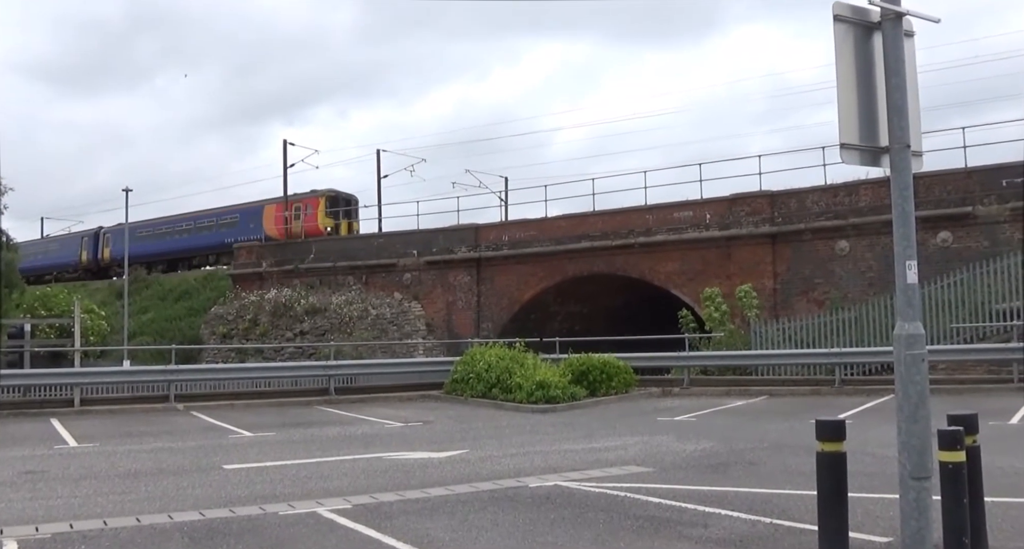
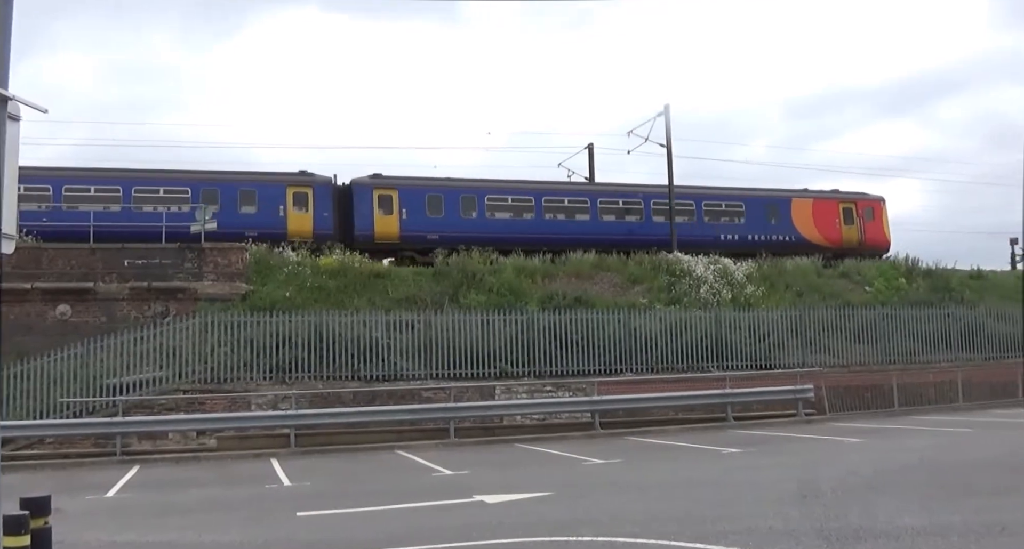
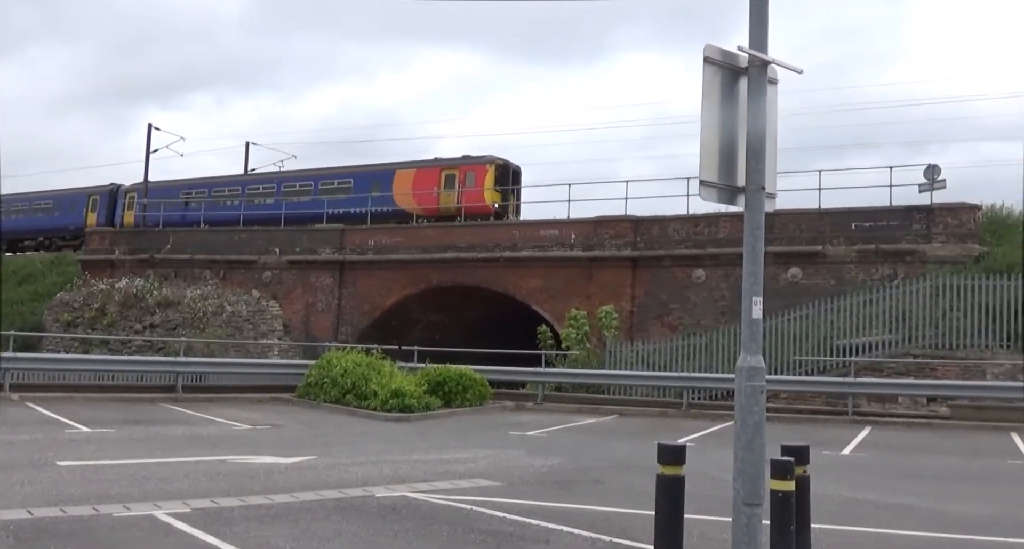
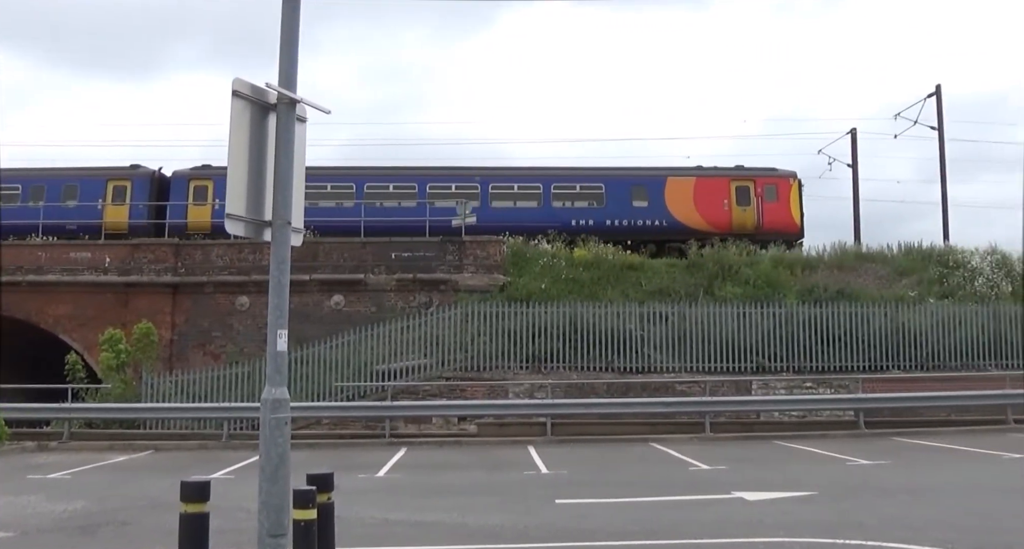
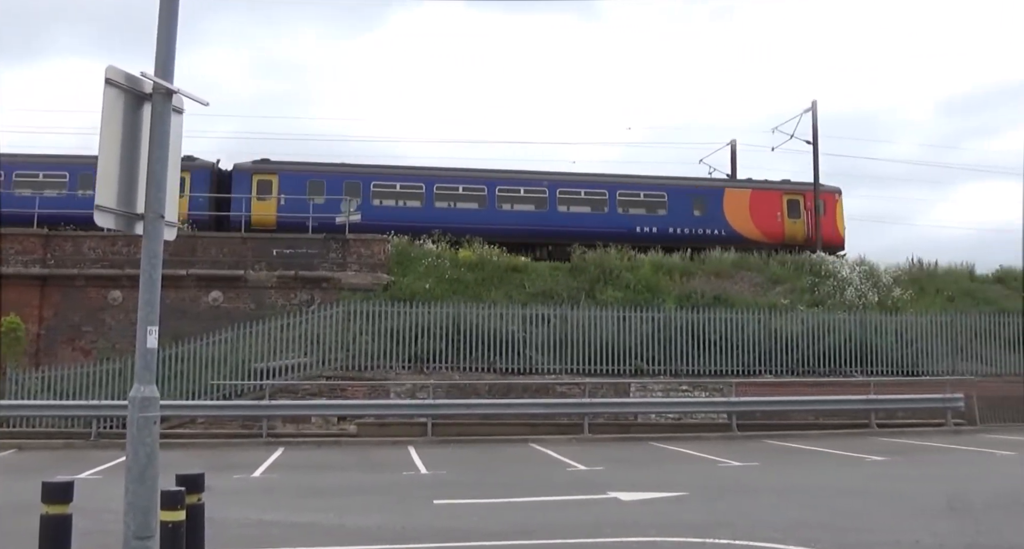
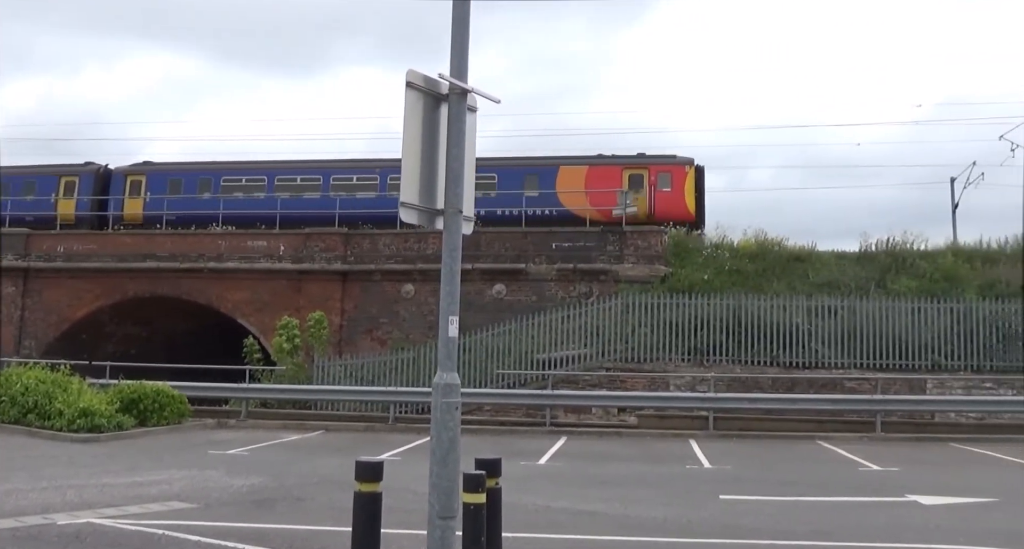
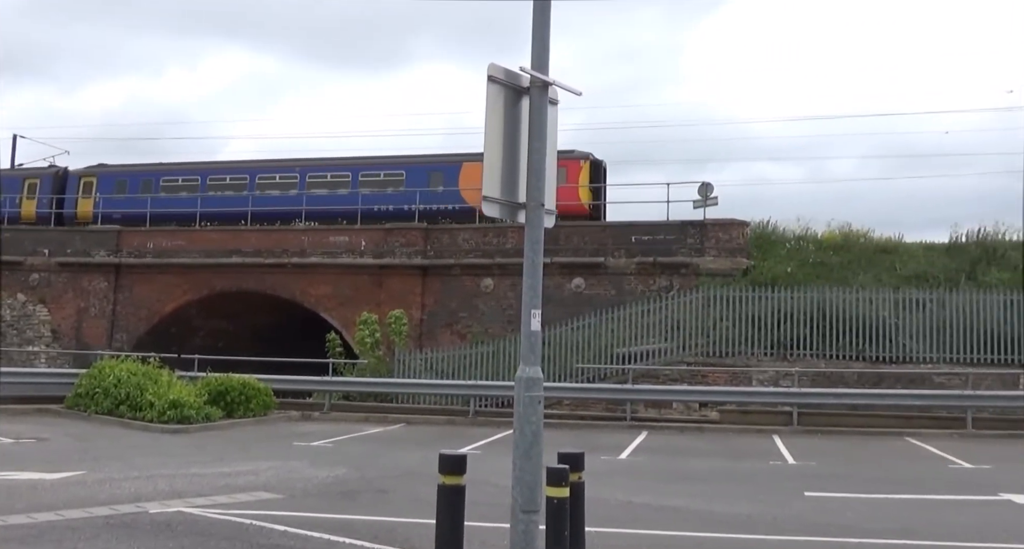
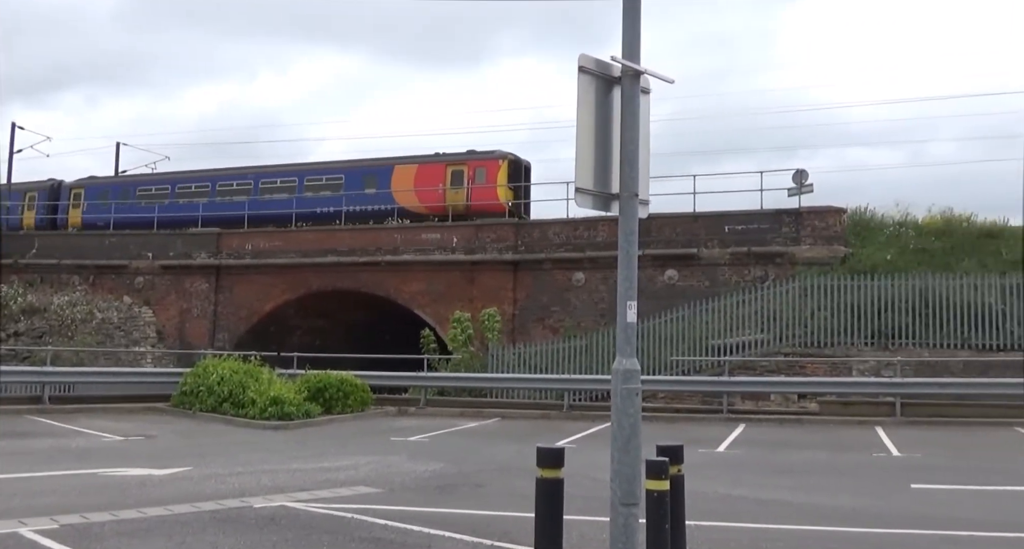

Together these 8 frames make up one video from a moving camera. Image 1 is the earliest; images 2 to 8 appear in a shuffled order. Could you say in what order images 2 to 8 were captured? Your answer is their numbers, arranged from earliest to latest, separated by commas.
3, 8, 7, 6, 4, 5, 2
